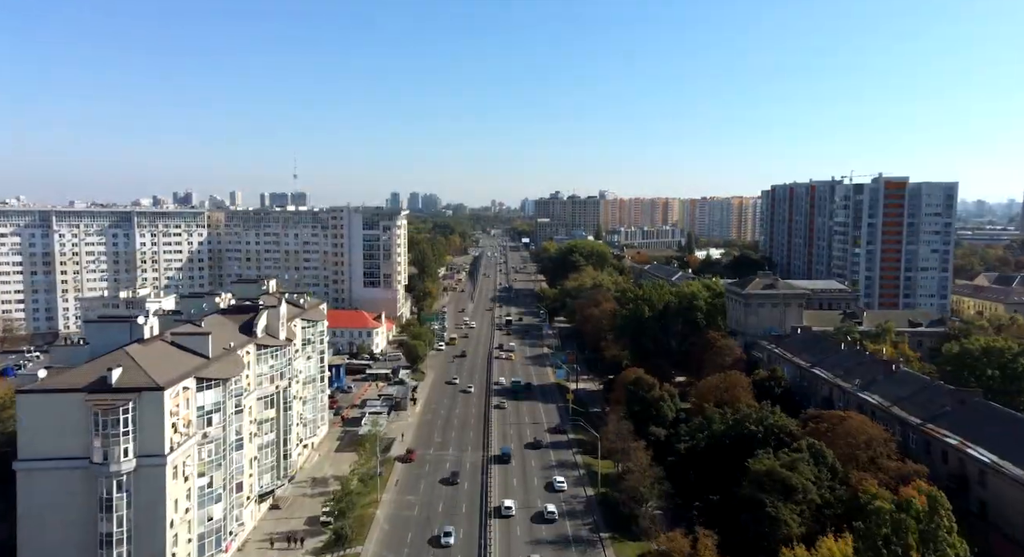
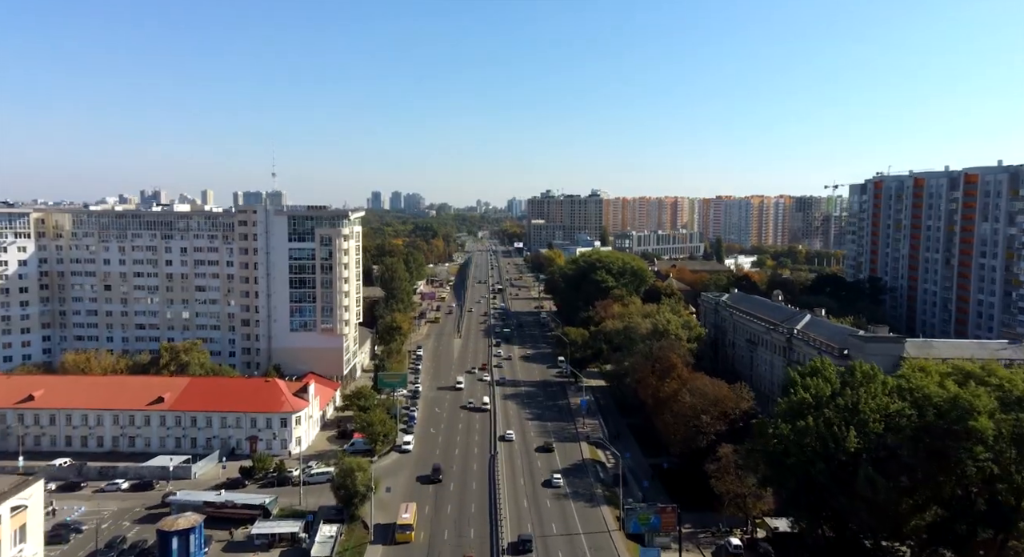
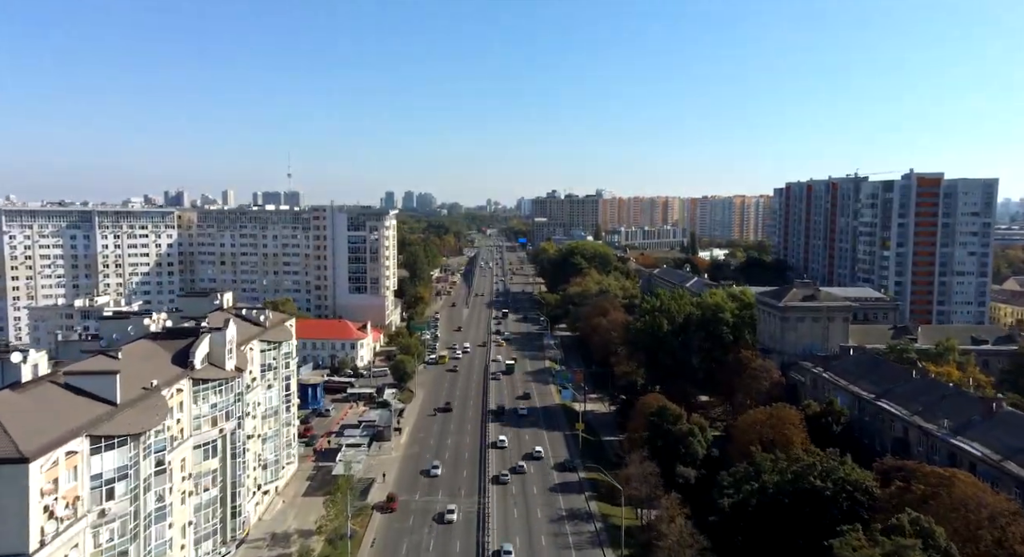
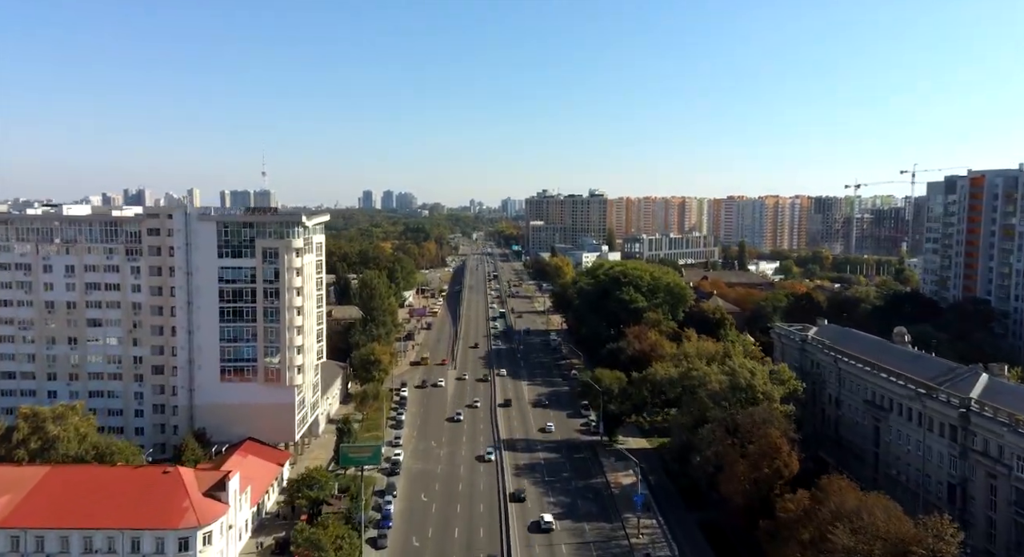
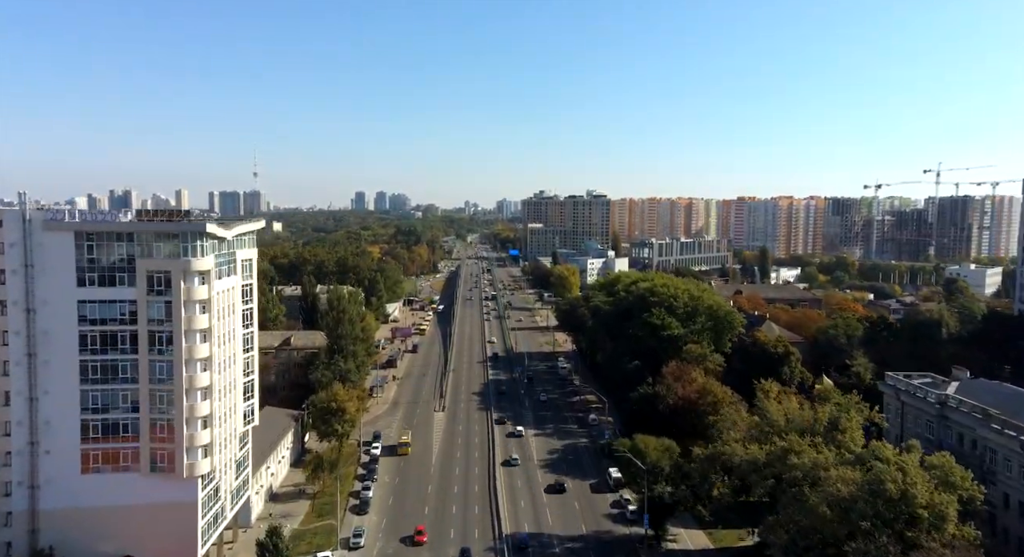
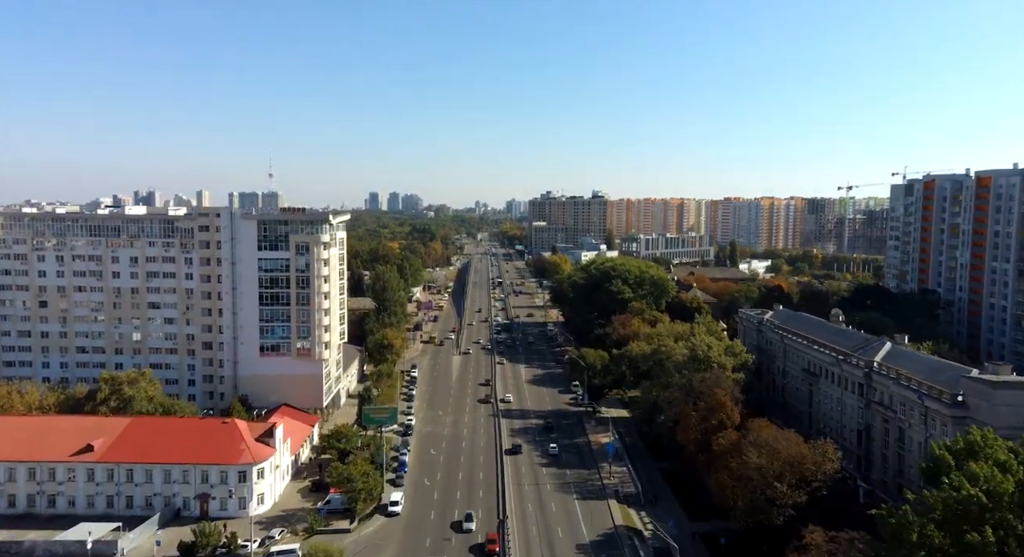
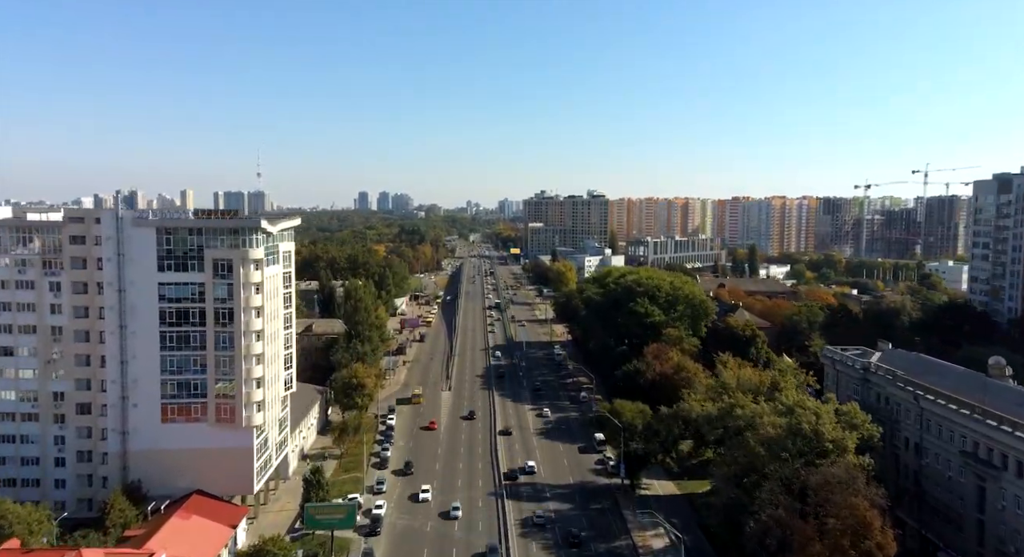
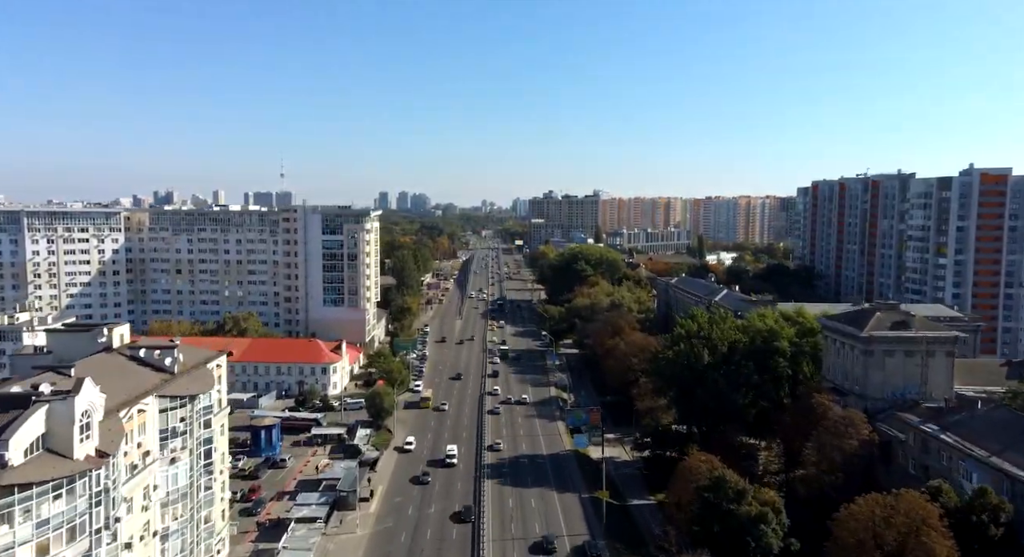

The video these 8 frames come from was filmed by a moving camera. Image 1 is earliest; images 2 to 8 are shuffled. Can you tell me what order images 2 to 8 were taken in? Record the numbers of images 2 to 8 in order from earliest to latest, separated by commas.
3, 8, 2, 6, 4, 7, 5
